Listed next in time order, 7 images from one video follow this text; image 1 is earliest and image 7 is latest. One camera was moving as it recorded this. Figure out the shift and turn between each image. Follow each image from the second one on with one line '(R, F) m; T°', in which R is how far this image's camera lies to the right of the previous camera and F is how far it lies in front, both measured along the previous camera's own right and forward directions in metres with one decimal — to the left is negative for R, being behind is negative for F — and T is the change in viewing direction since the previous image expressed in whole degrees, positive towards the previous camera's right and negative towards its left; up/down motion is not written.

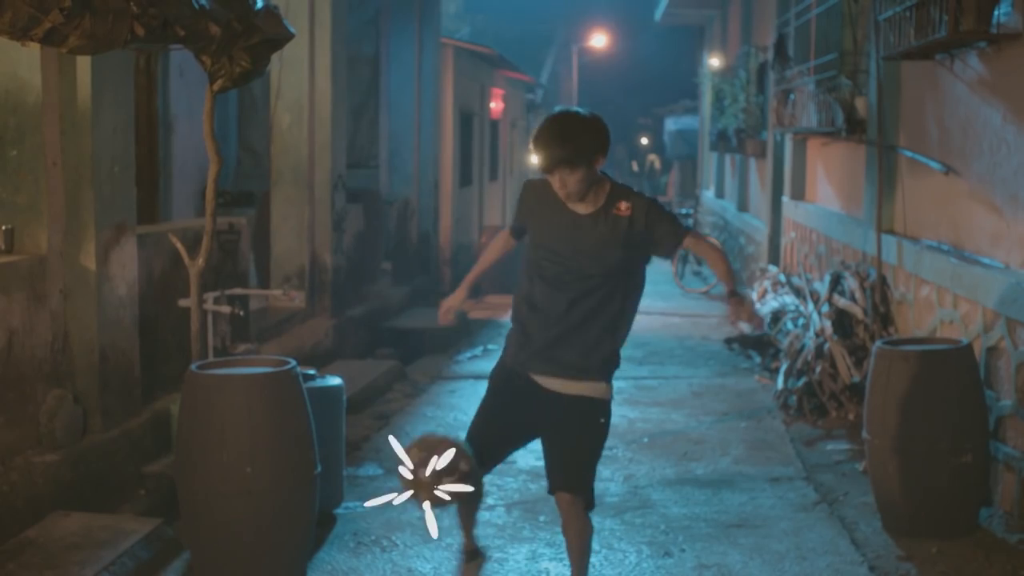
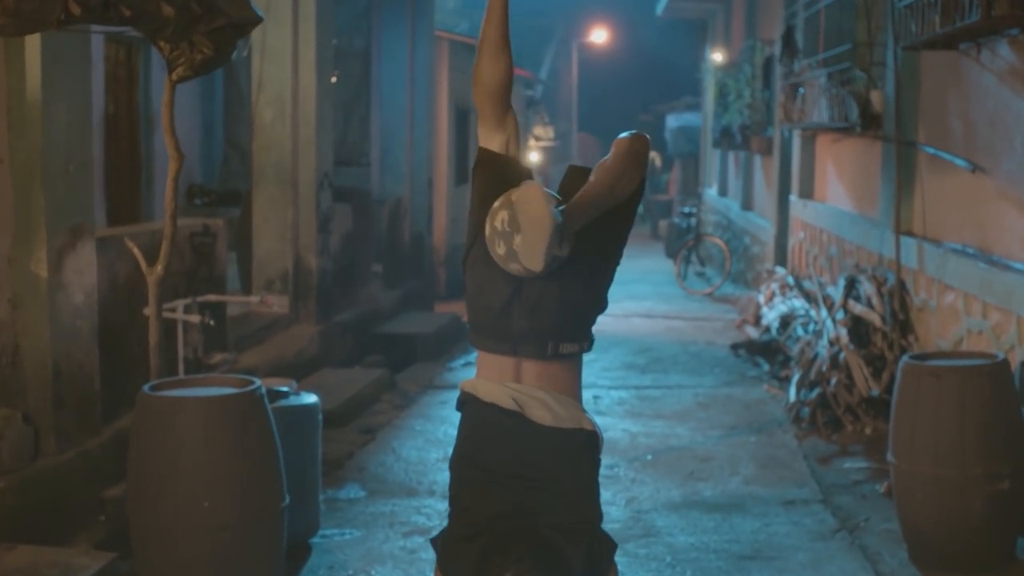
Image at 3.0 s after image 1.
(+0.1, +0.4) m; 0°
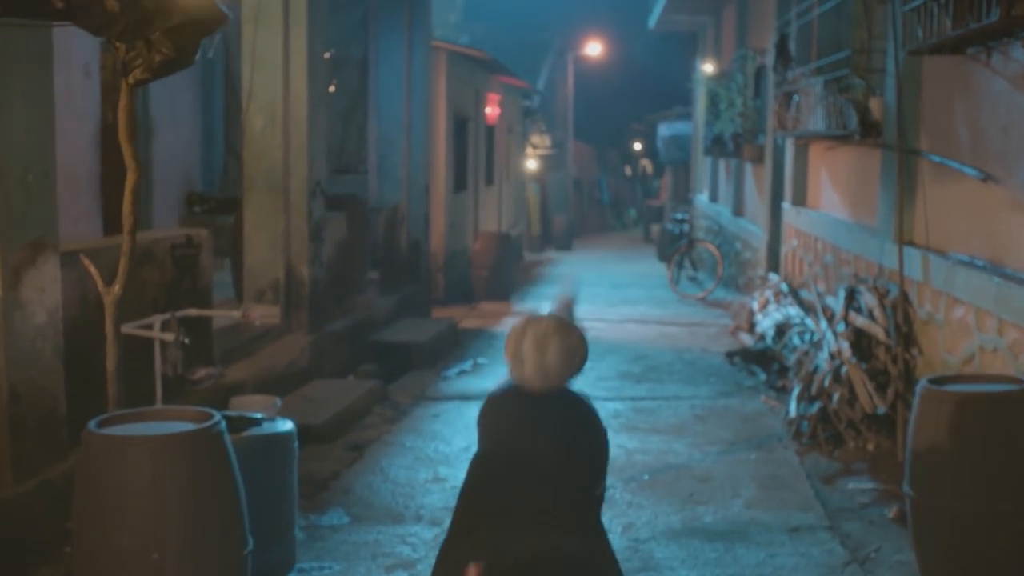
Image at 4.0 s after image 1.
(+0.1, +0.3) m; 0°
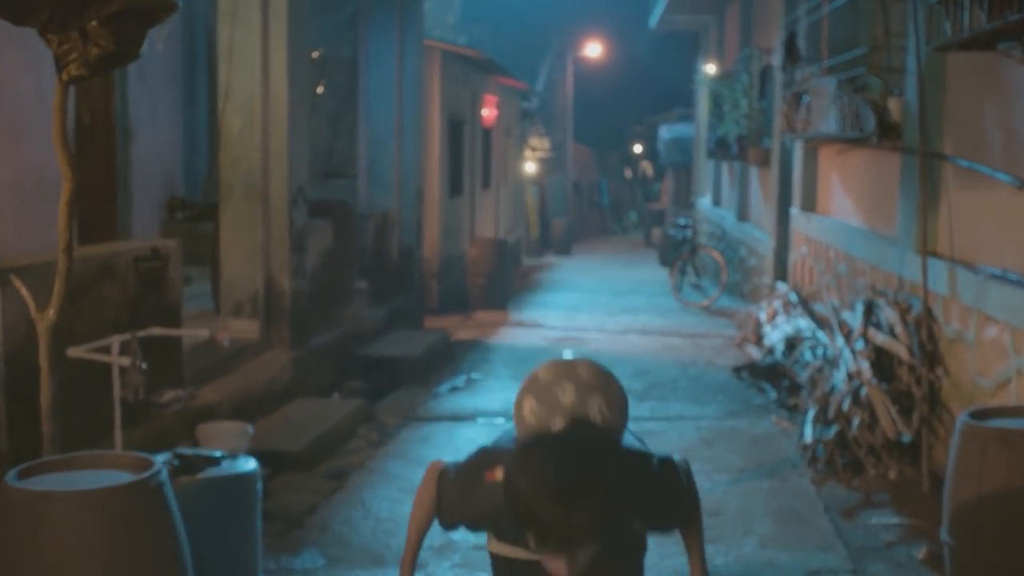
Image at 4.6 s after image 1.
(+0.1, +0.5) m; 0°
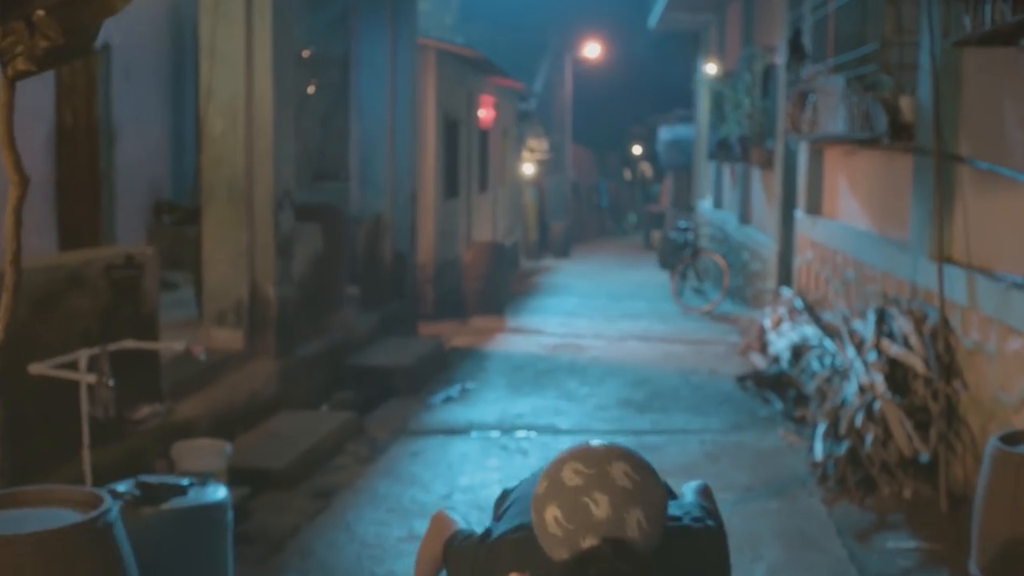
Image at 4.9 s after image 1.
(0.0, +0.3) m; 0°
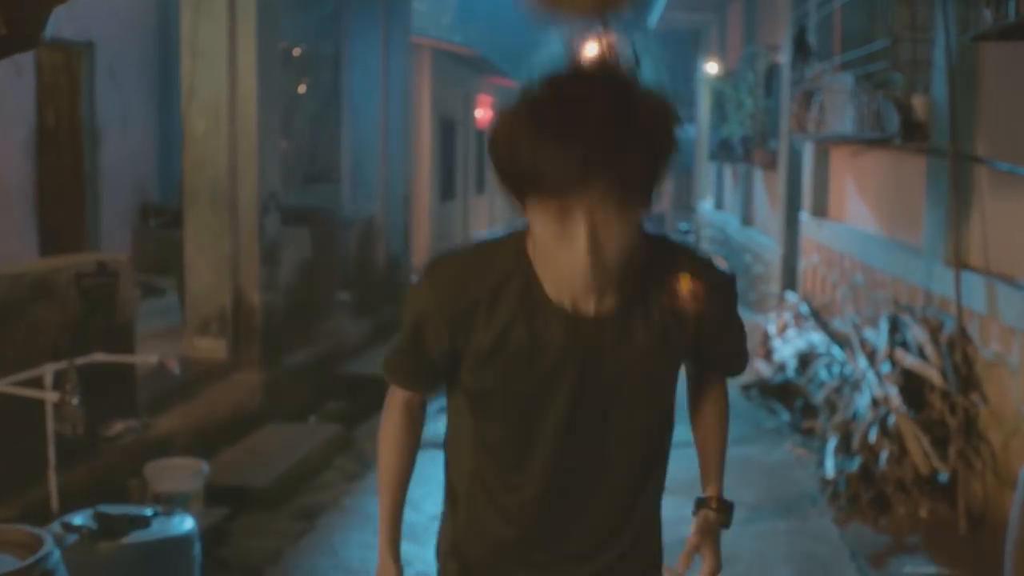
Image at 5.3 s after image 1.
(0.0, +0.3) m; 0°
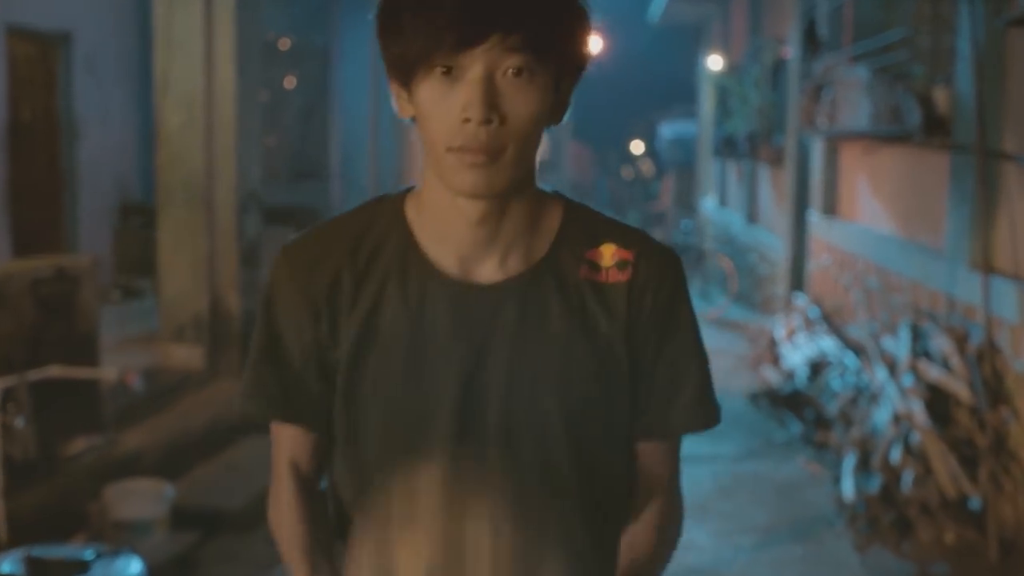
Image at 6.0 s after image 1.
(0.0, +0.4) m; 0°
